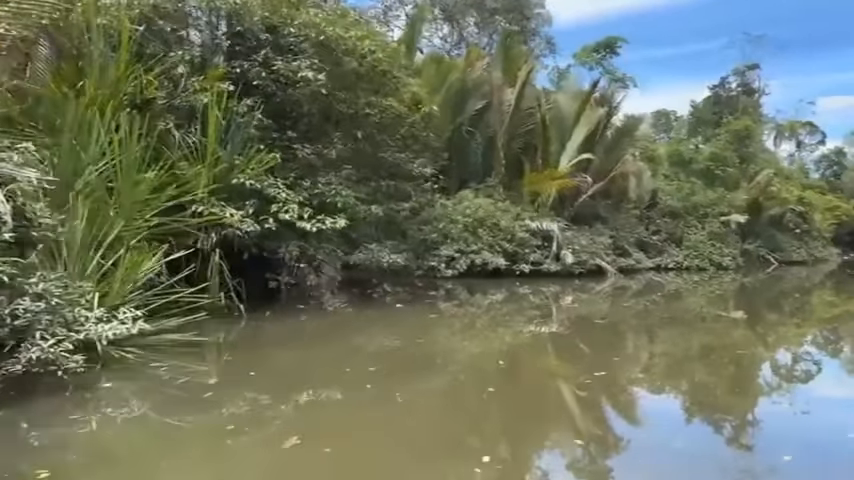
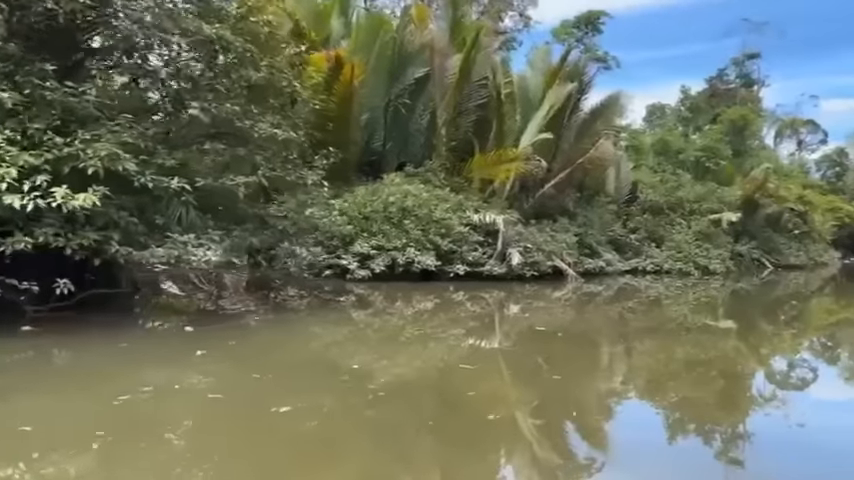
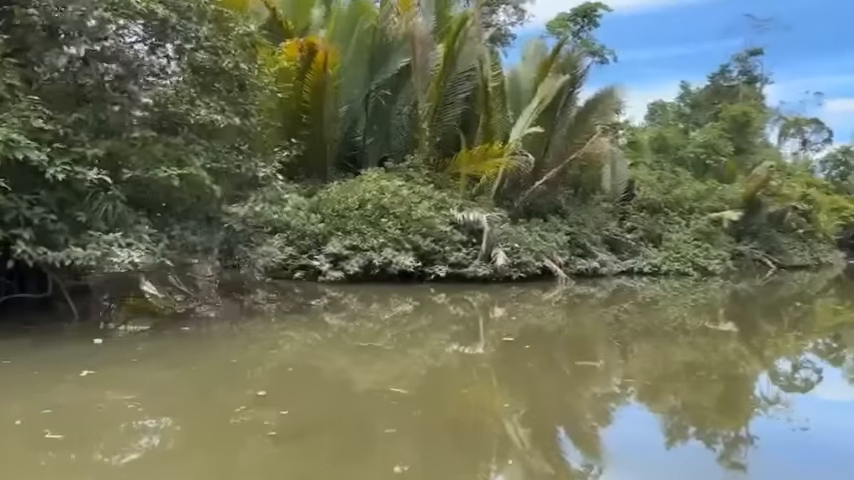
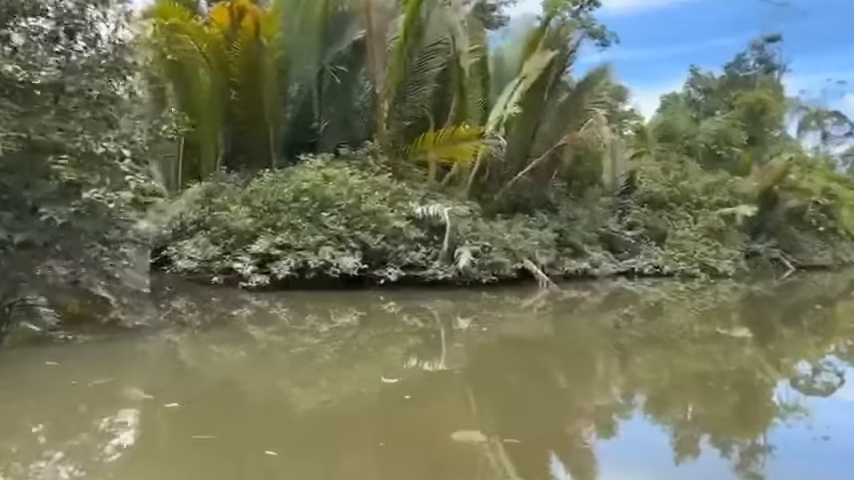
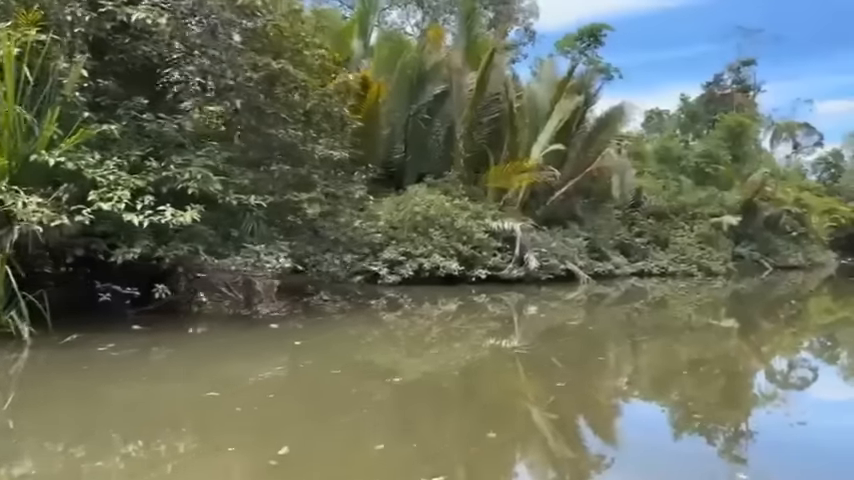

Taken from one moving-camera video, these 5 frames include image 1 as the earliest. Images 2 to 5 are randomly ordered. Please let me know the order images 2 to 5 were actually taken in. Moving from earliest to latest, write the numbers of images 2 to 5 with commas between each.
5, 2, 3, 4
